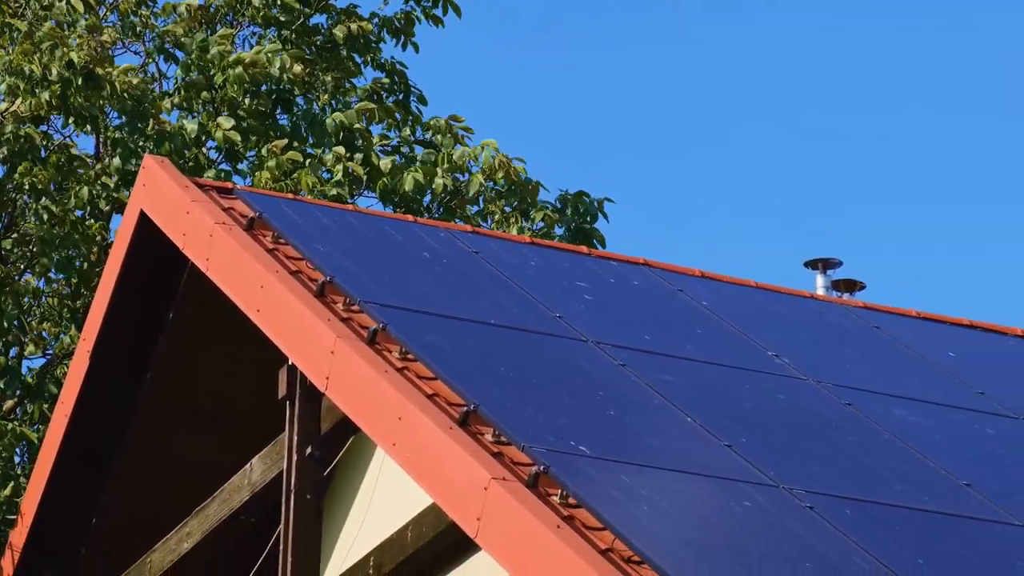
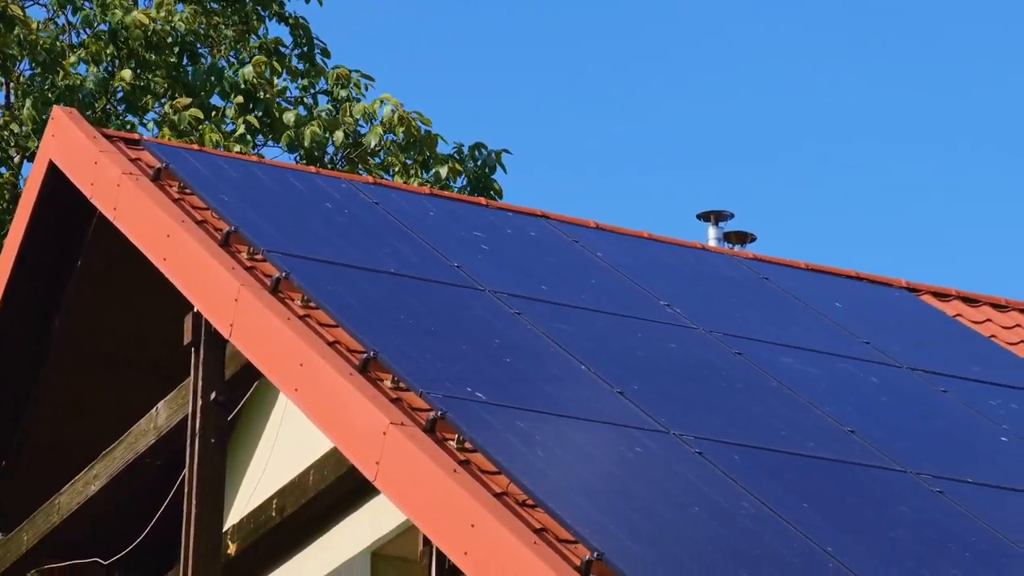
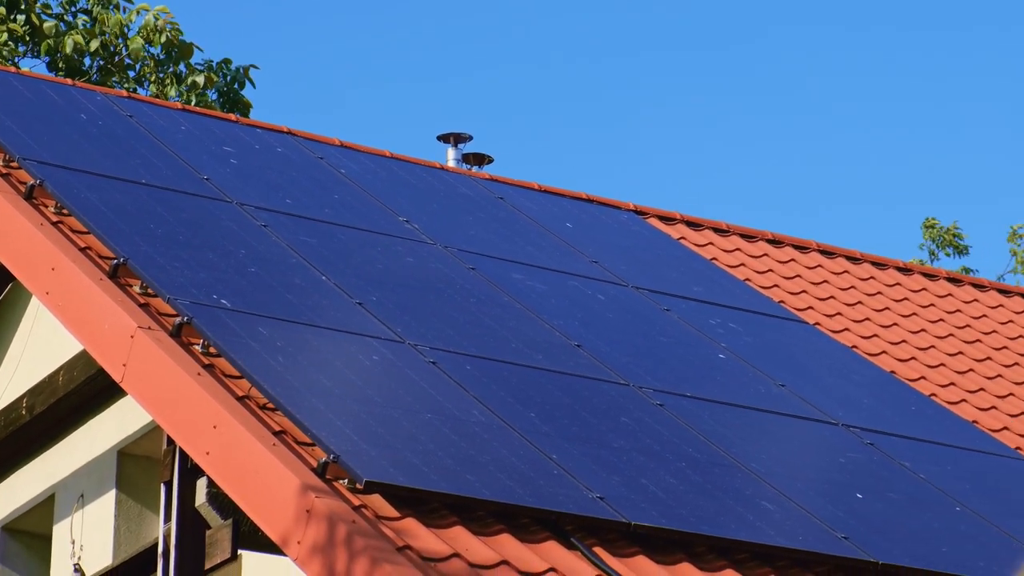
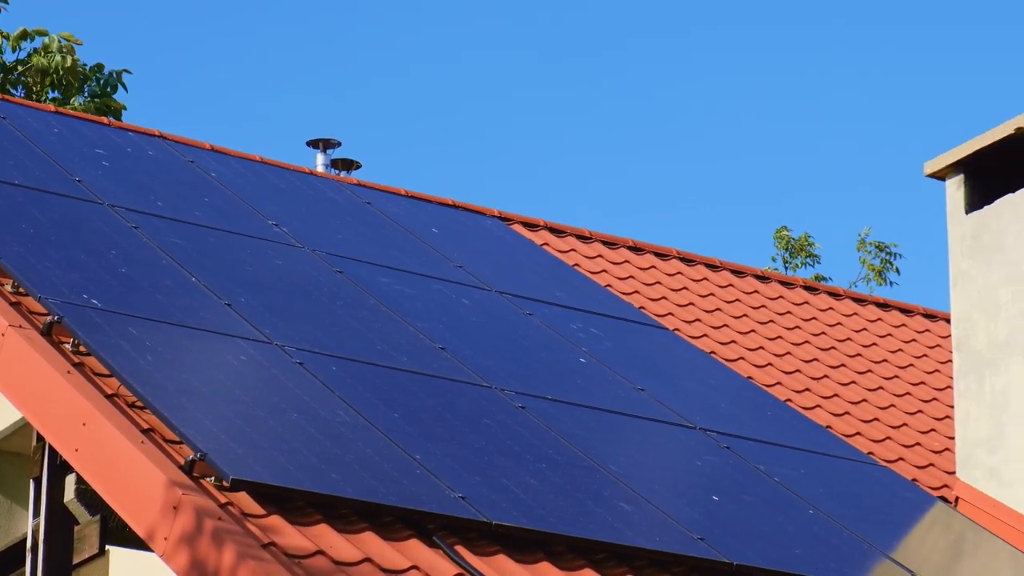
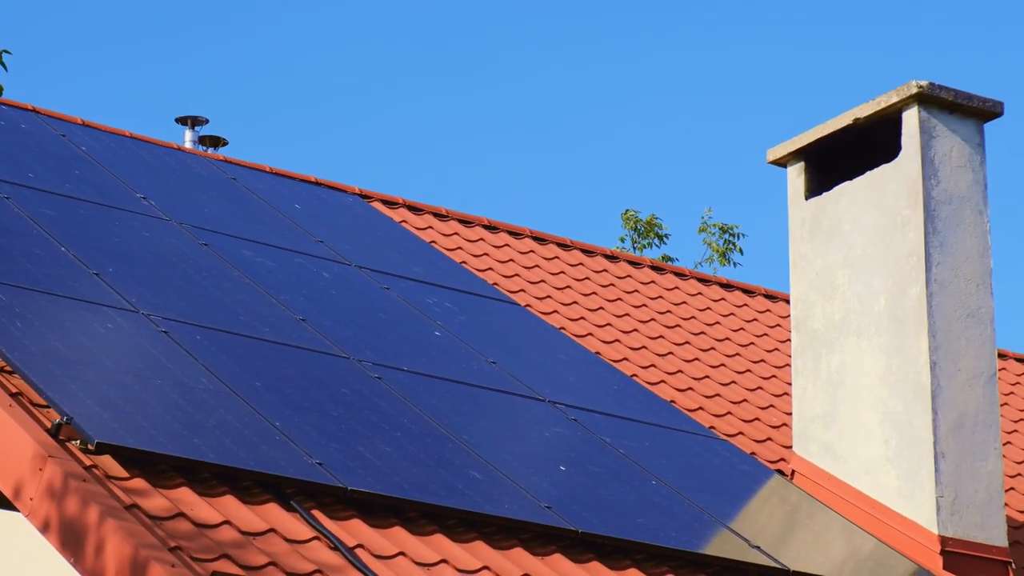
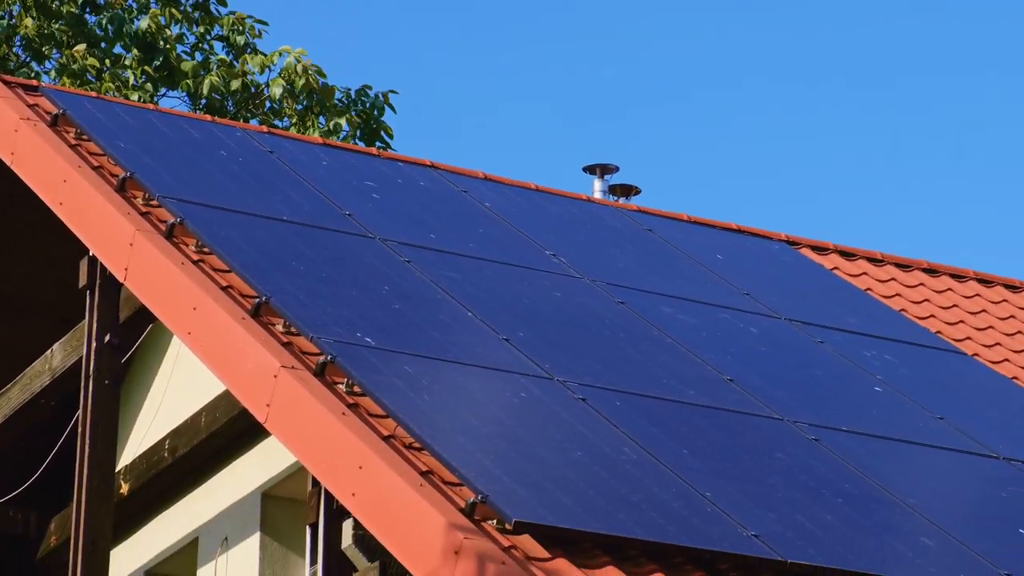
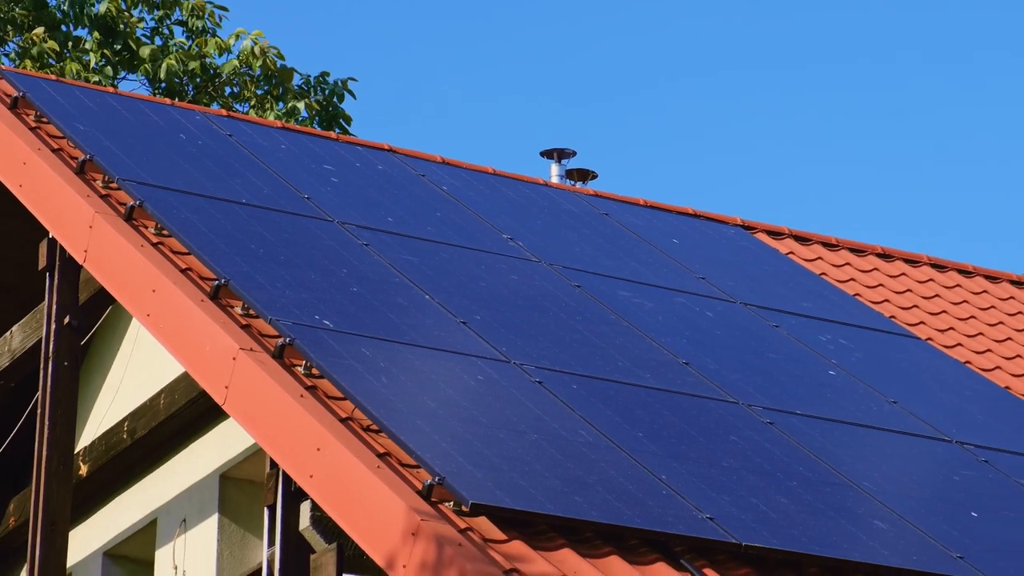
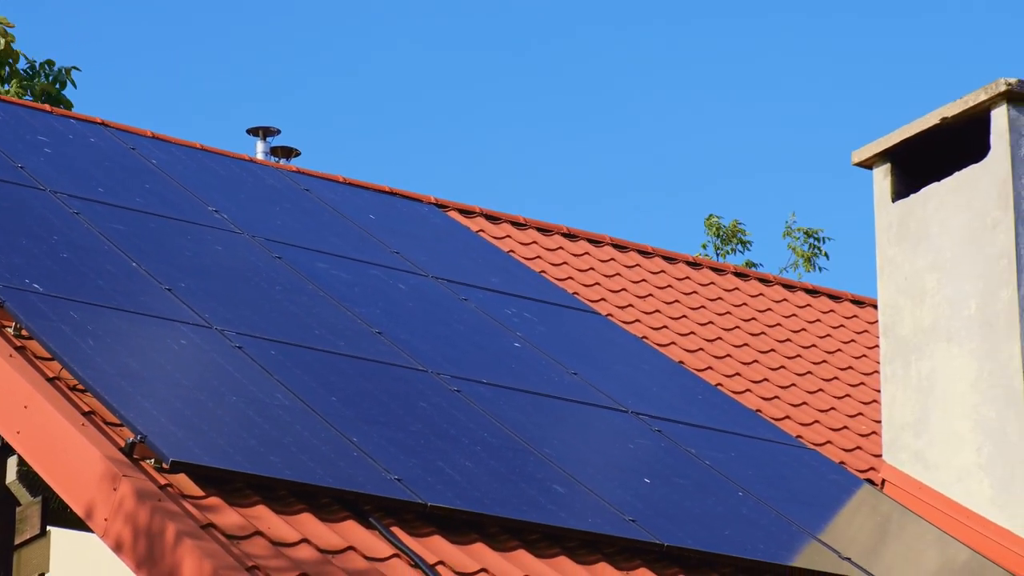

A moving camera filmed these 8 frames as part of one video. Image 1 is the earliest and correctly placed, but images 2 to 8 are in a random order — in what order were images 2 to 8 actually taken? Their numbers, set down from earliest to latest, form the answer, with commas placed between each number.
2, 6, 7, 3, 4, 8, 5
